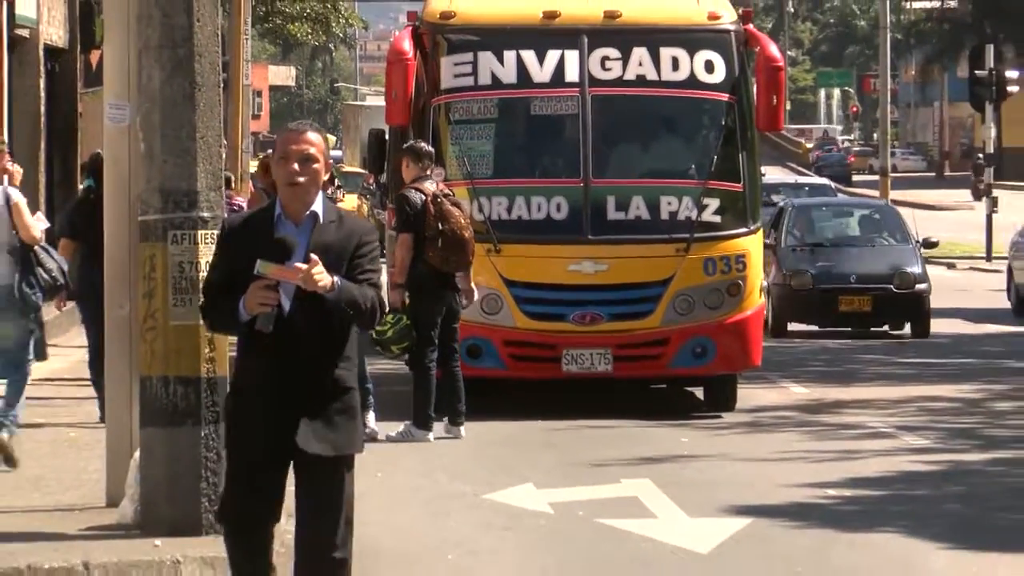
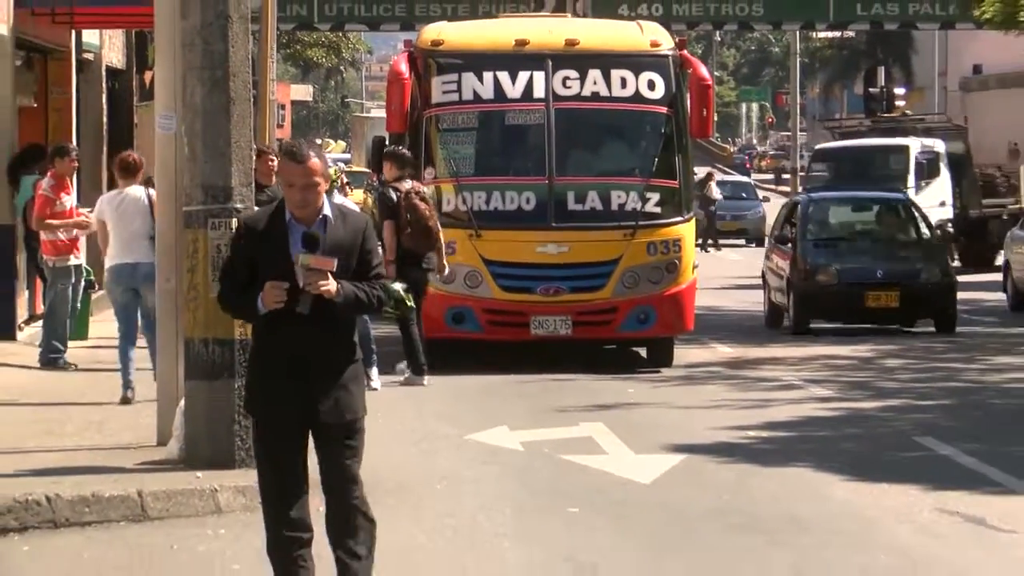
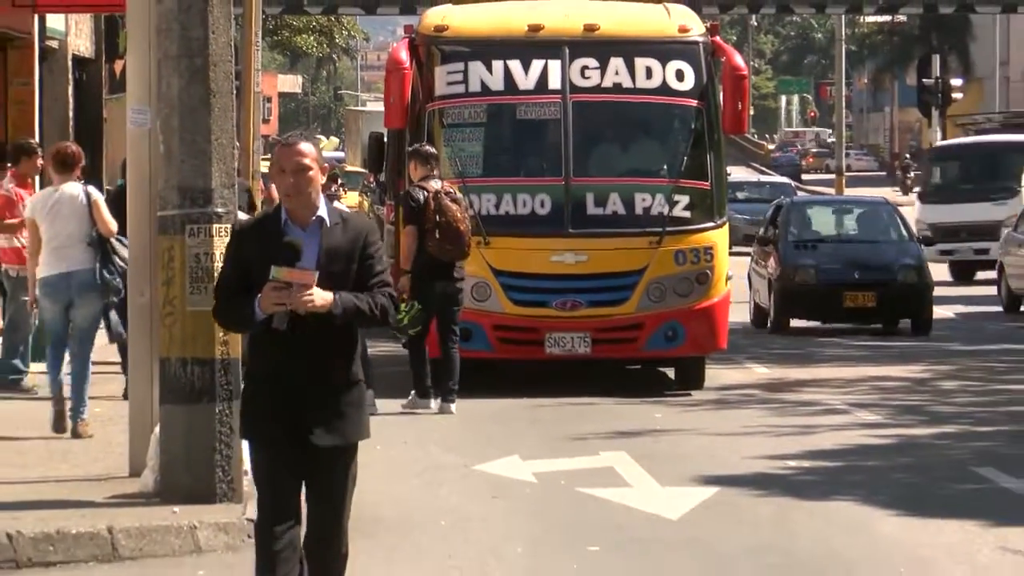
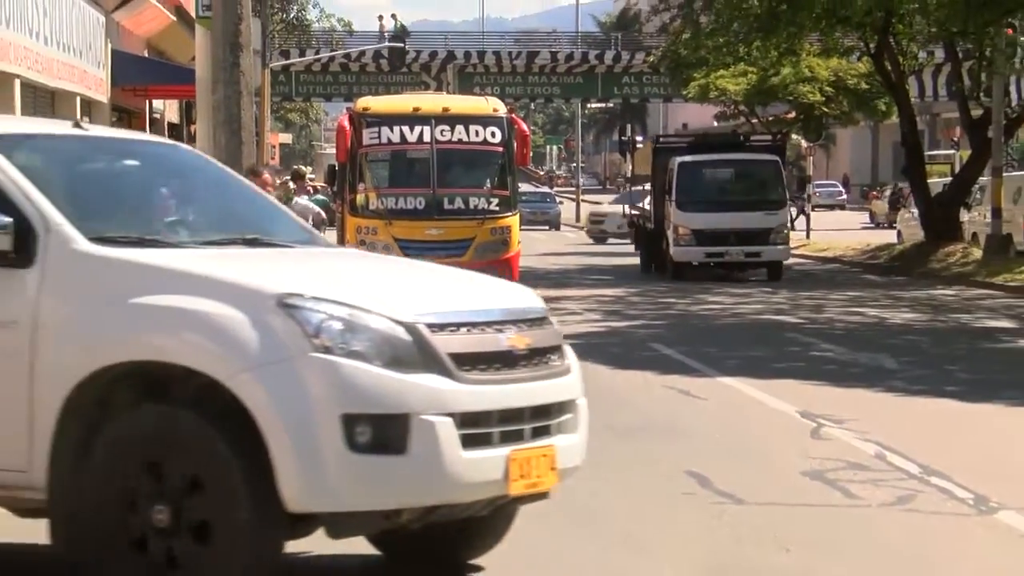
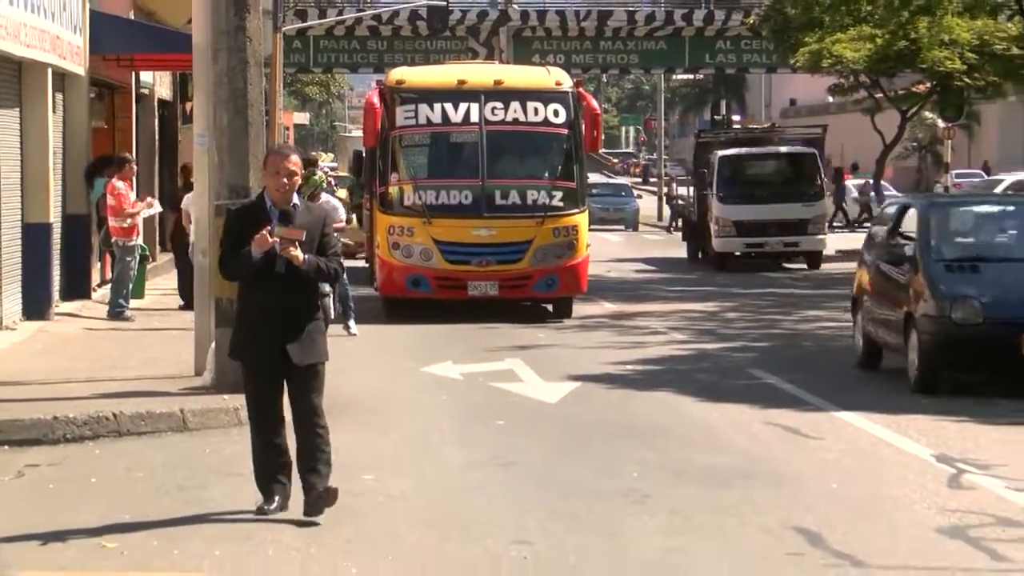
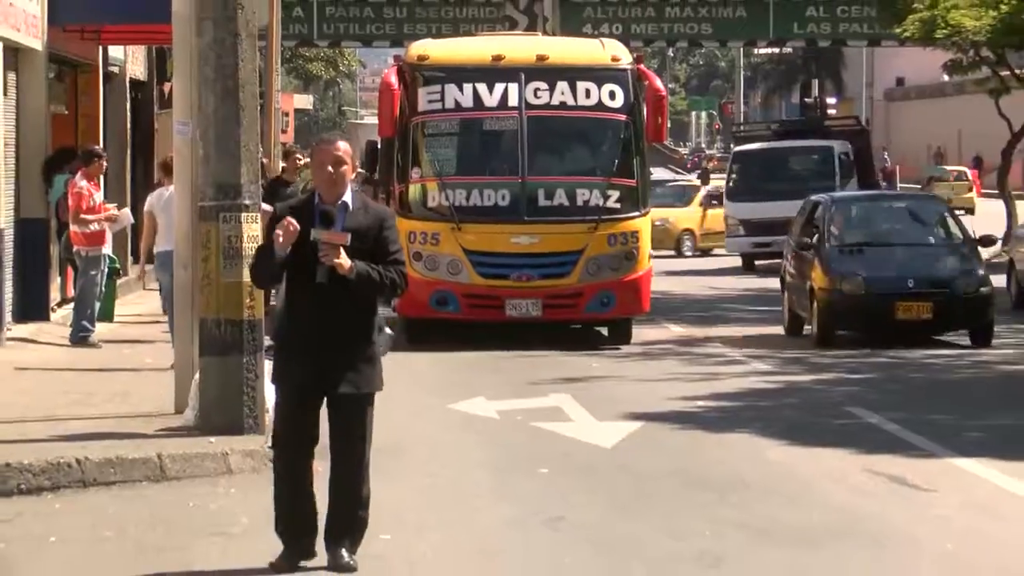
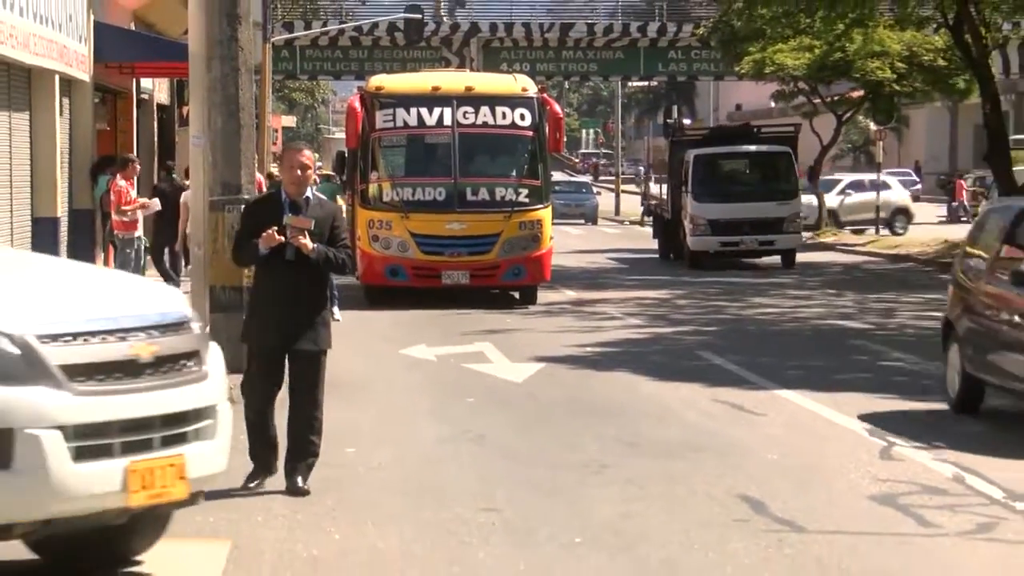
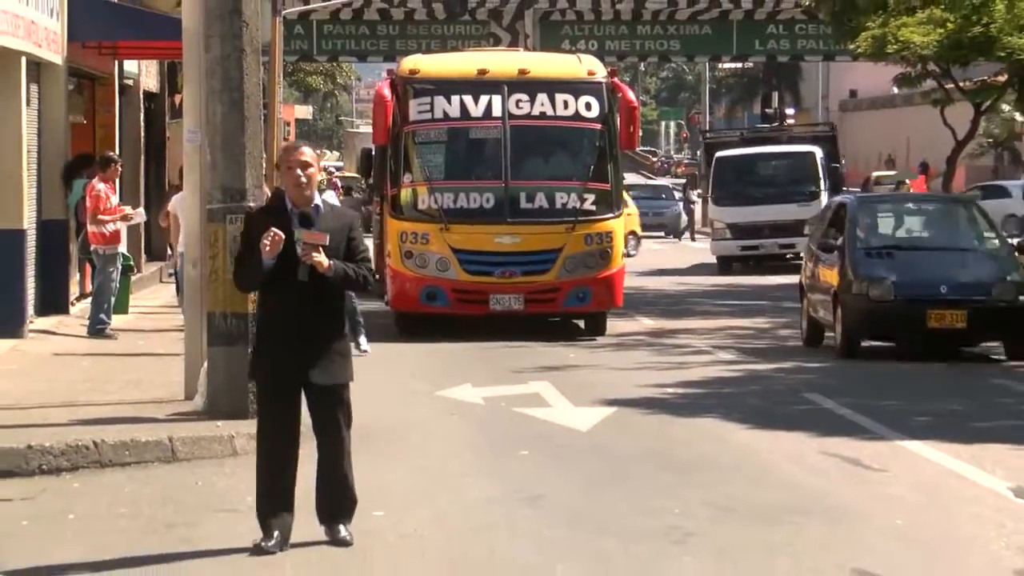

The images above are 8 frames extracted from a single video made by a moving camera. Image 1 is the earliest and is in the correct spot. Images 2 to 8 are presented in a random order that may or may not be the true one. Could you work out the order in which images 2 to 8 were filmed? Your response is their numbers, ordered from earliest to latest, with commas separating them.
3, 2, 6, 8, 5, 7, 4
